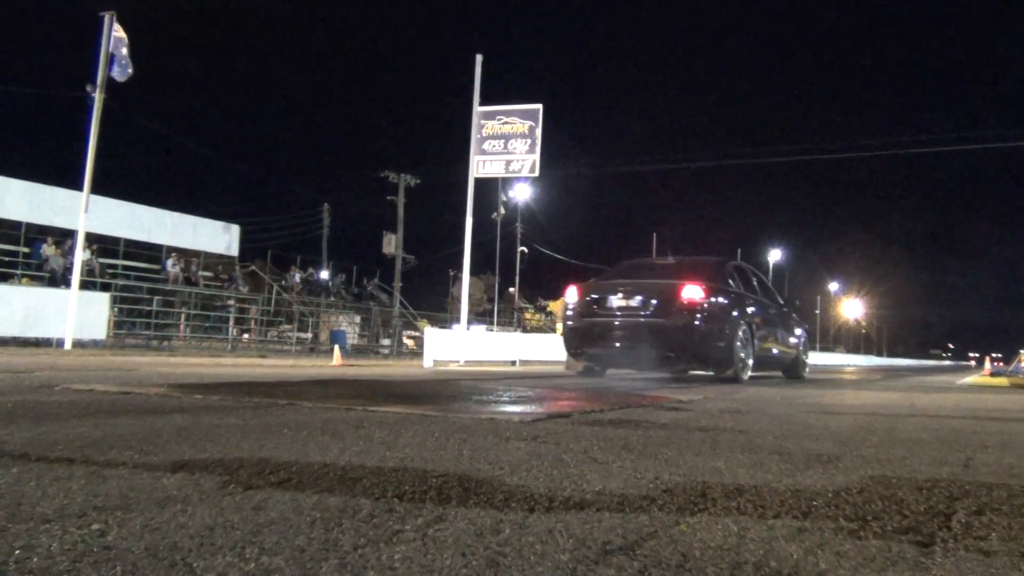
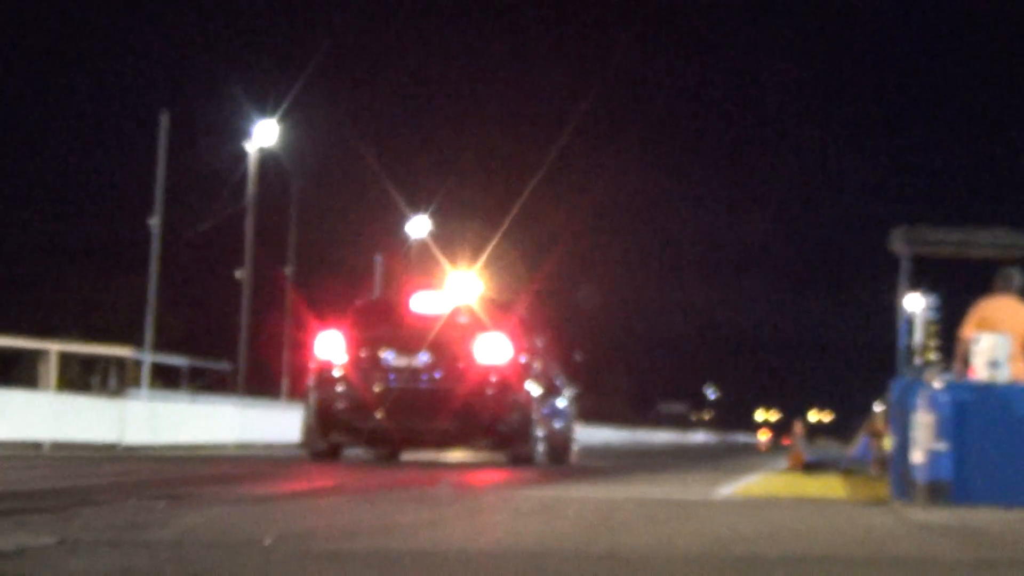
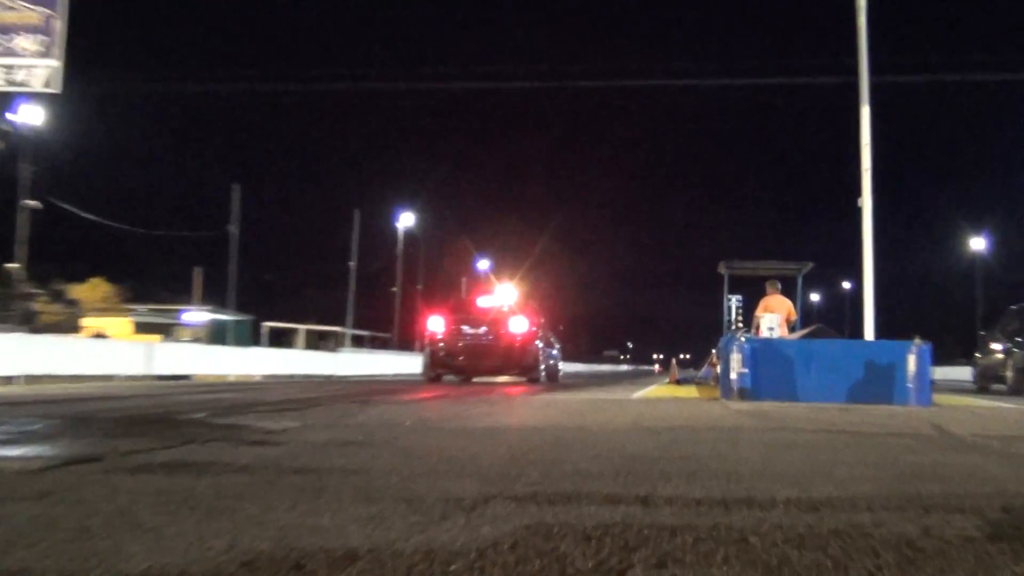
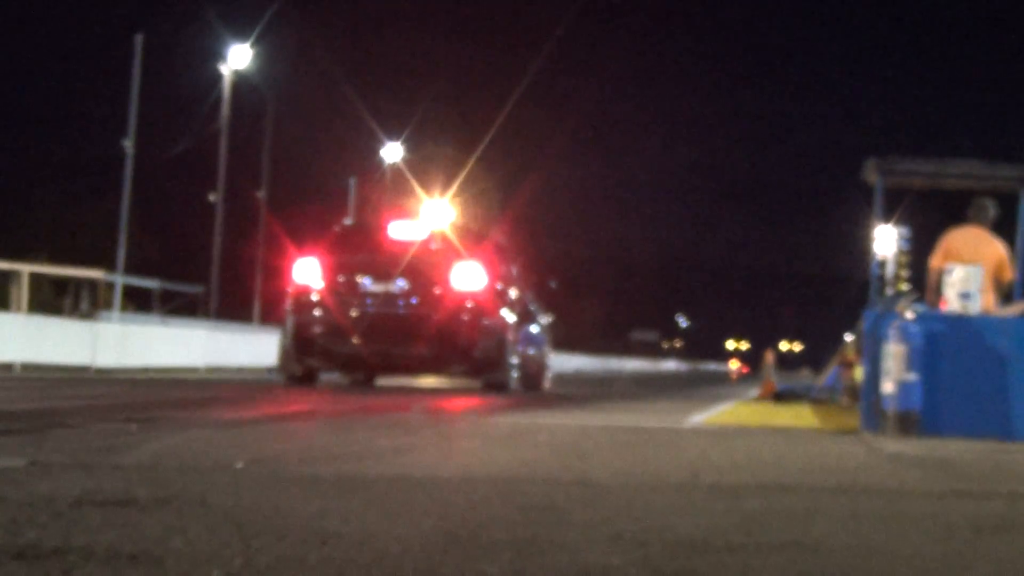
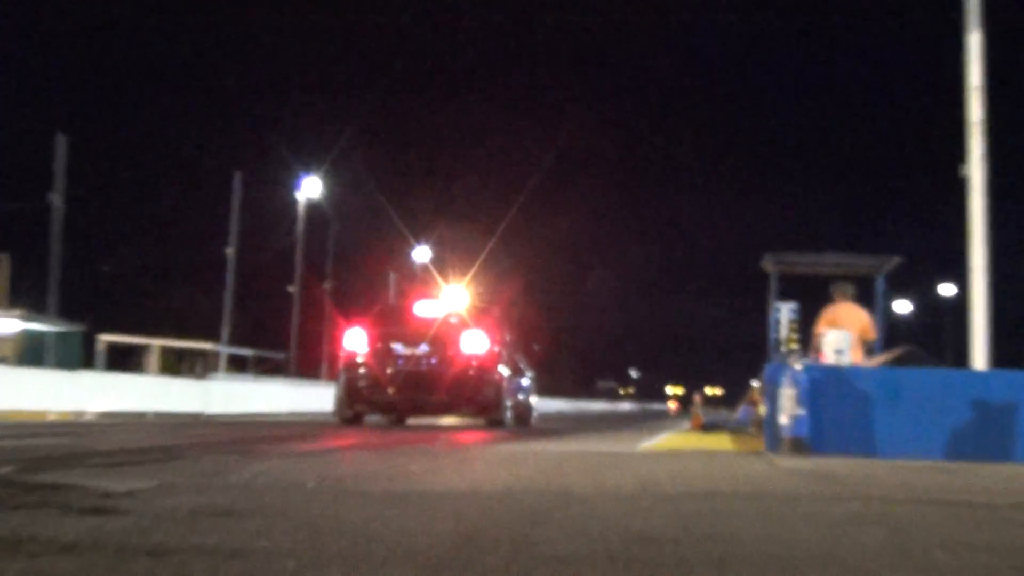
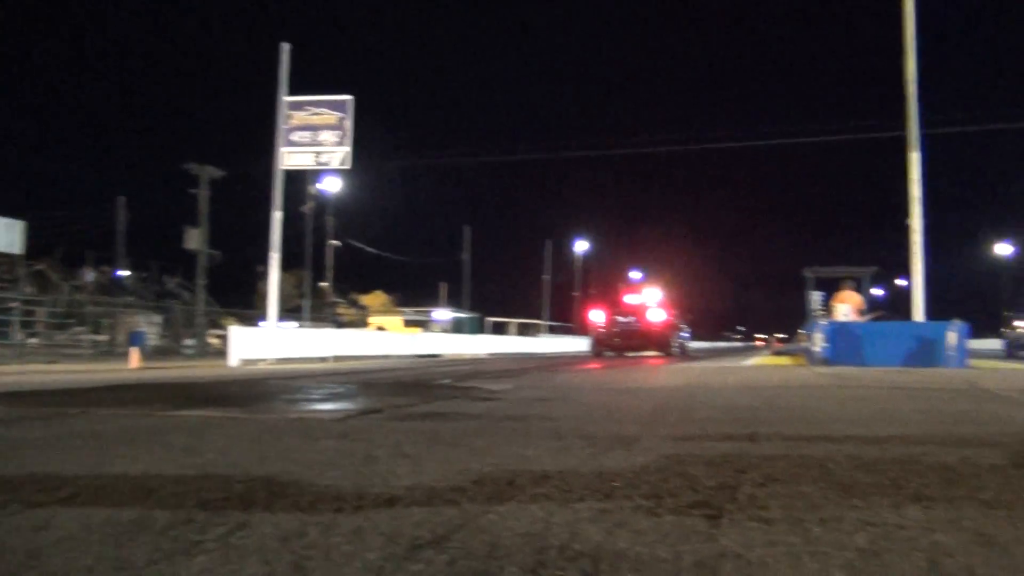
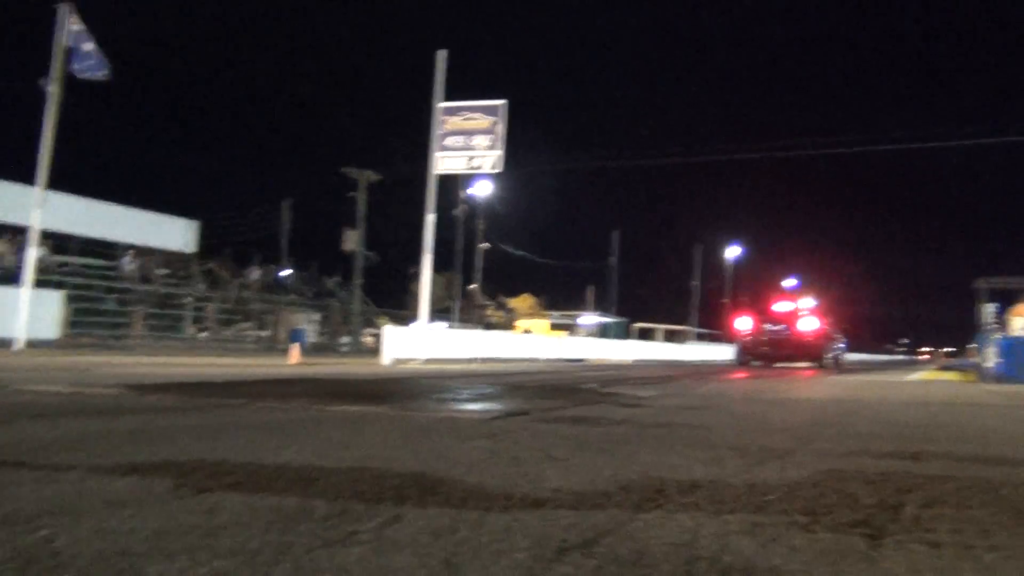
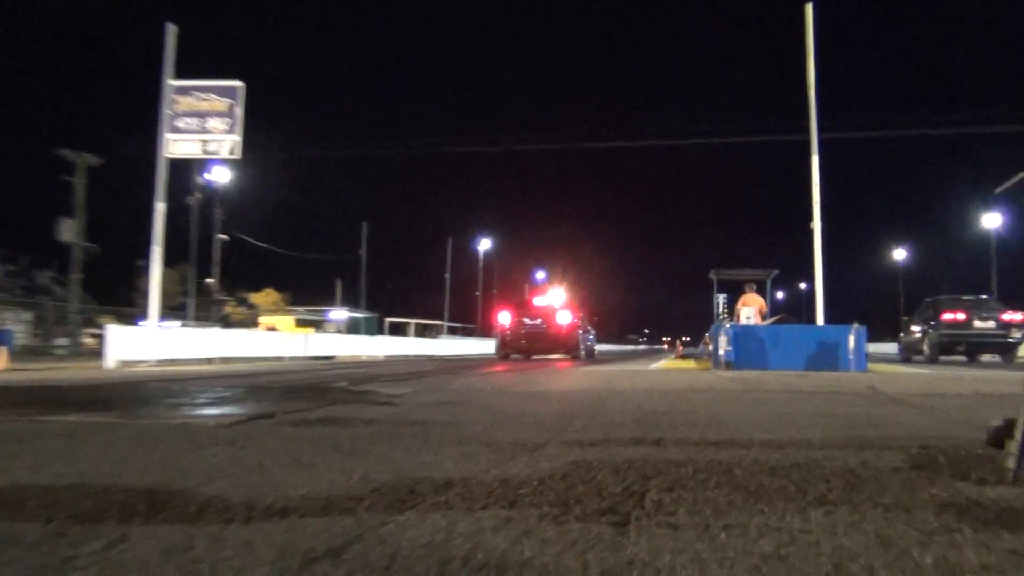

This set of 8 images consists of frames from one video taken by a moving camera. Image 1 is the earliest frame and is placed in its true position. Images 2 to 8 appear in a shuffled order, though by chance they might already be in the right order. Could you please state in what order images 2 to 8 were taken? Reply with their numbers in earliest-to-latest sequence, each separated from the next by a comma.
7, 6, 8, 3, 5, 2, 4
